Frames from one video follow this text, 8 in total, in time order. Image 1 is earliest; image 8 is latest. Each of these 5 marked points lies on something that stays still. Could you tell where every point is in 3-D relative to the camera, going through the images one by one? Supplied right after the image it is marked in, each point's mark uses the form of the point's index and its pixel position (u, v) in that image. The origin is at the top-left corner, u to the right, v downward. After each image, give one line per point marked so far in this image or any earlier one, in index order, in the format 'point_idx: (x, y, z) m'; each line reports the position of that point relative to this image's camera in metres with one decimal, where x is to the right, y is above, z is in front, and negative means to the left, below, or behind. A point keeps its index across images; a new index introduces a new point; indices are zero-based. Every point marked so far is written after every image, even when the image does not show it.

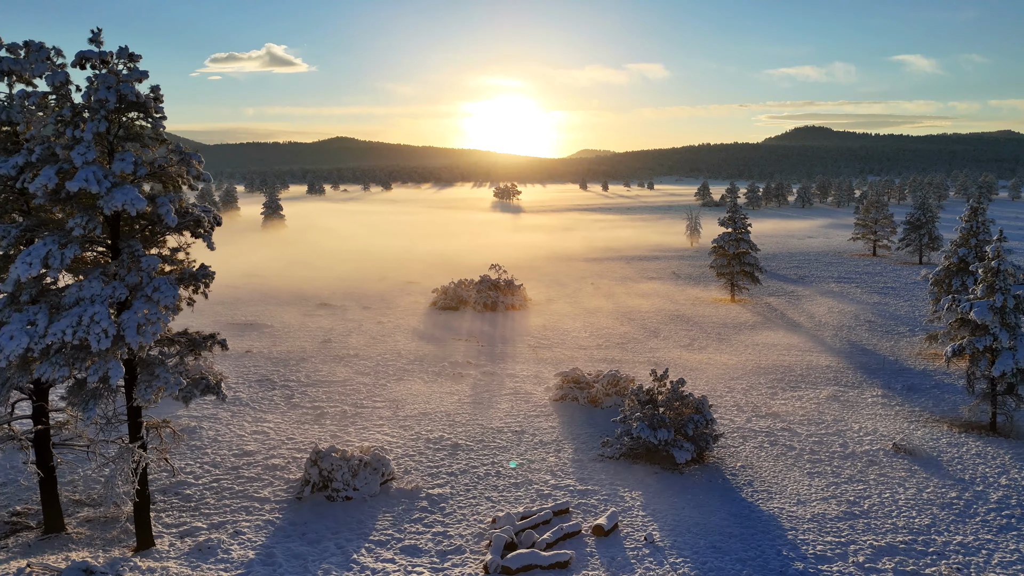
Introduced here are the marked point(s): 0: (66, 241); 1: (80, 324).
0: (-8.8, +0.9, +10.3) m
1: (-8.1, -0.7, +9.8) m
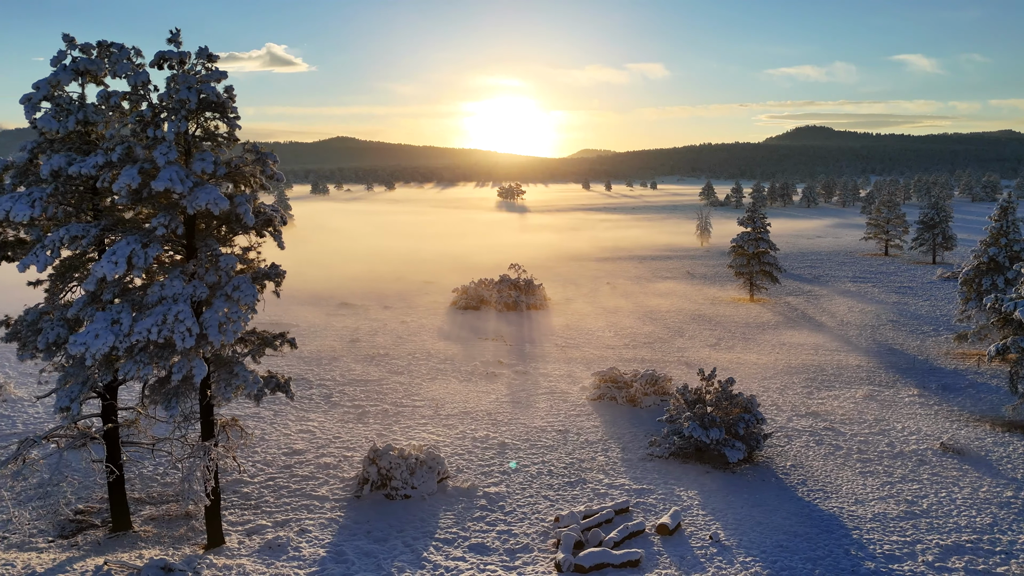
0: (-7.2, +1.0, +10.4) m
1: (-6.6, -0.6, +9.9) m
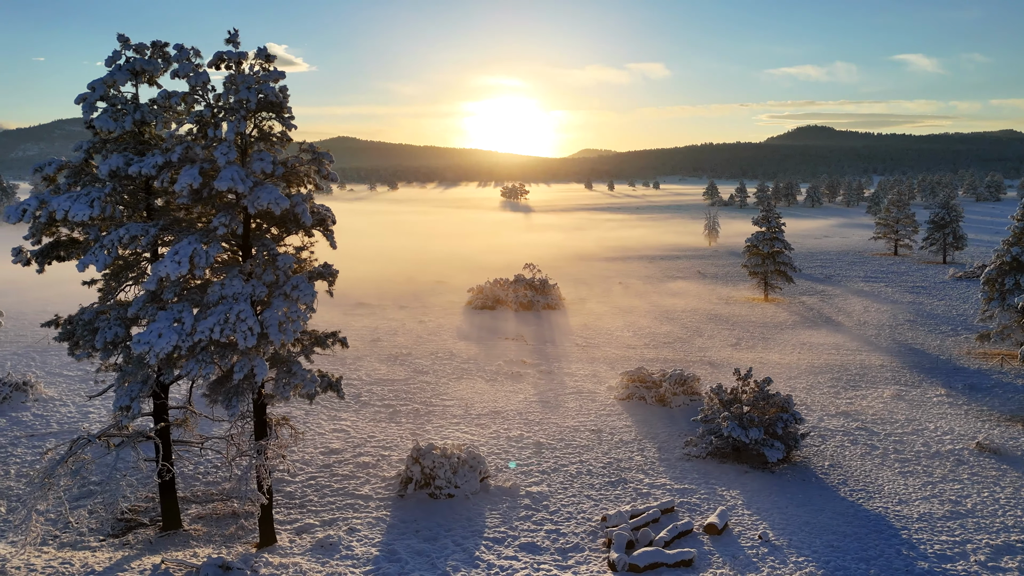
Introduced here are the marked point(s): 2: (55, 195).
0: (-6.1, +1.0, +10.4) m
1: (-5.4, -0.6, +9.9) m
2: (-9.7, +2.0, +11.2) m
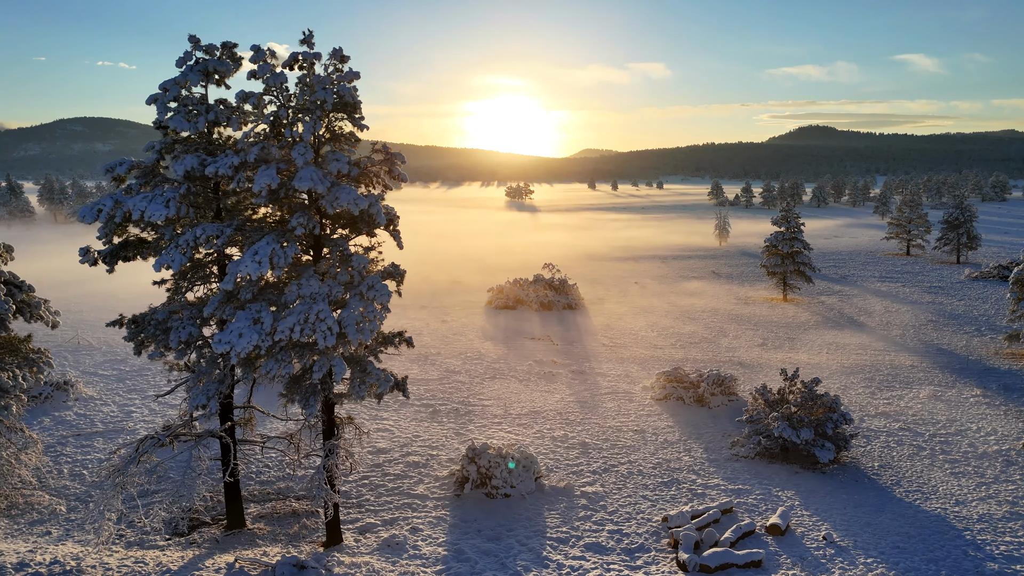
0: (-4.5, +1.0, +10.5) m
1: (-3.9, -0.6, +10.0) m
2: (-8.2, +2.0, +11.2) m
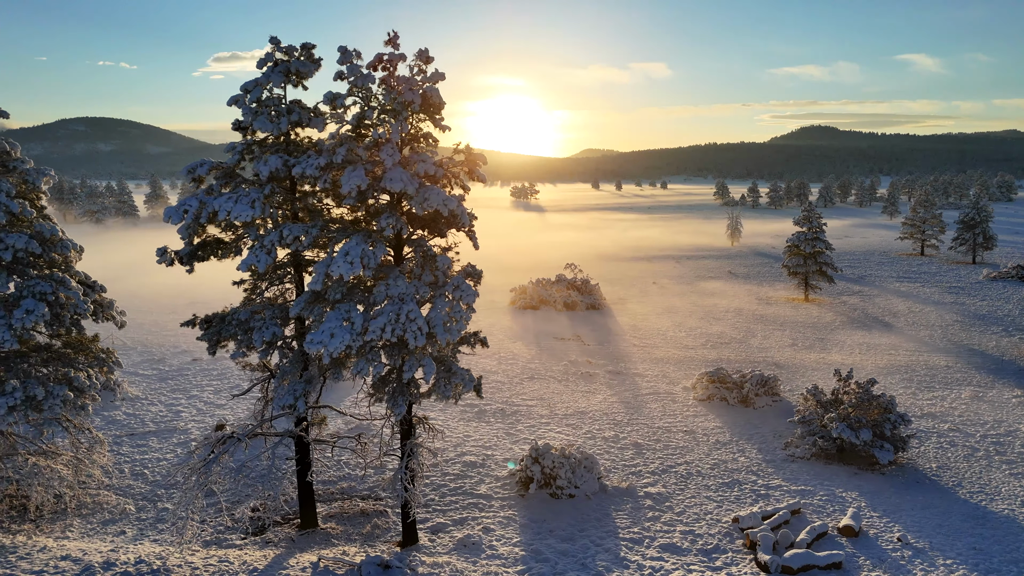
0: (-2.8, +1.0, +10.5) m
1: (-2.2, -0.6, +10.0) m
2: (-6.5, +2.0, +11.2) m
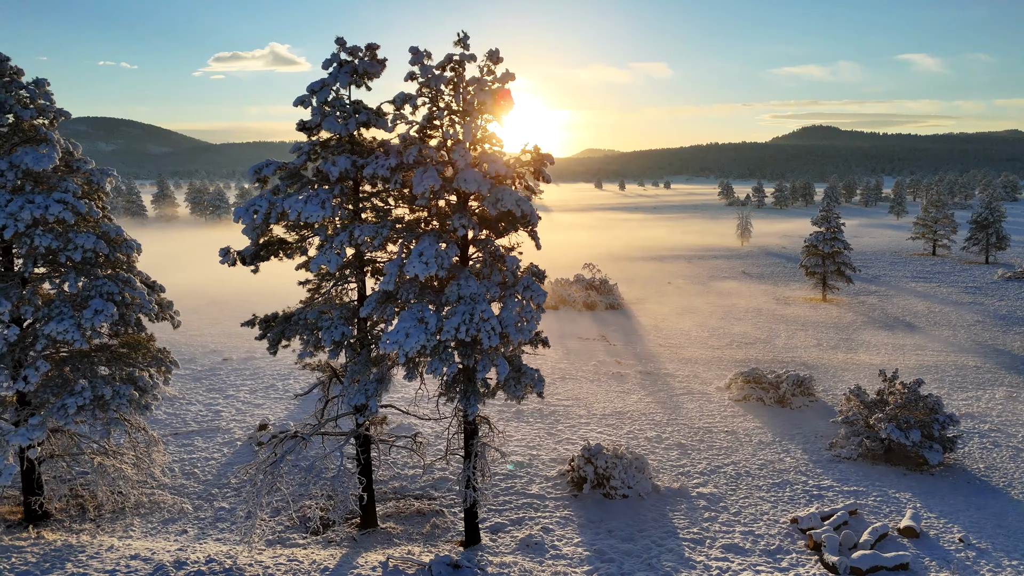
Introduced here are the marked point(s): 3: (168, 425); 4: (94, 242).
0: (-1.4, +1.0, +10.5) m
1: (-0.8, -0.6, +10.0) m
2: (-5.1, +2.0, +11.3) m
3: (-12.2, -4.8, +18.5) m
4: (-8.9, +1.0, +11.1) m
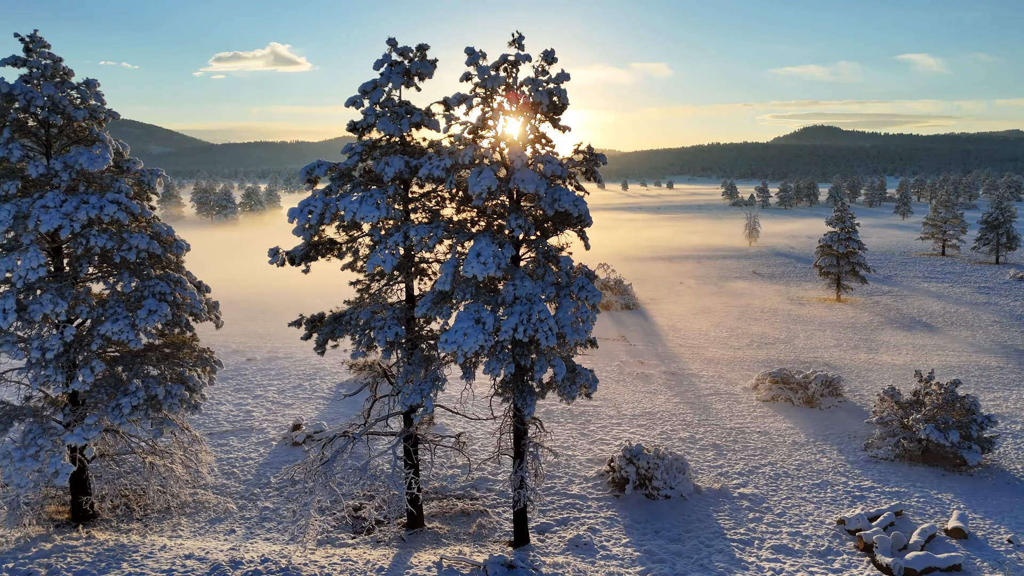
0: (-0.3, +1.0, +10.5) m
1: (+0.4, -0.6, +10.0) m
2: (-3.9, +2.0, +11.3) m
3: (-11.1, -4.8, +18.5) m
4: (-7.8, +1.0, +11.2) m
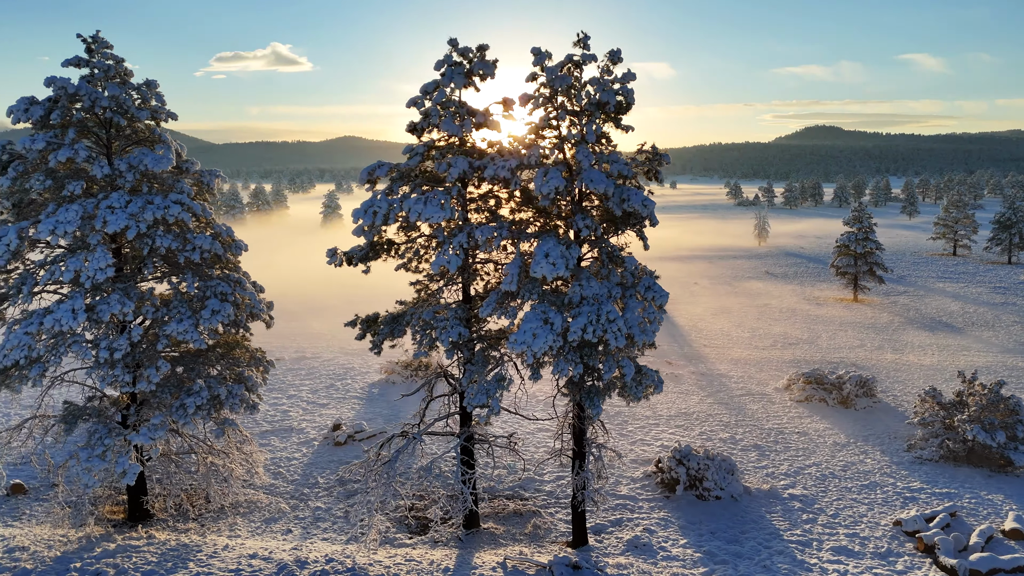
0: (+1.1, +0.9, +10.5) m
1: (+1.7, -0.7, +10.0) m
2: (-2.6, +2.0, +11.3) m
3: (-9.7, -4.9, +18.6) m
4: (-6.5, +1.0, +11.2) m
